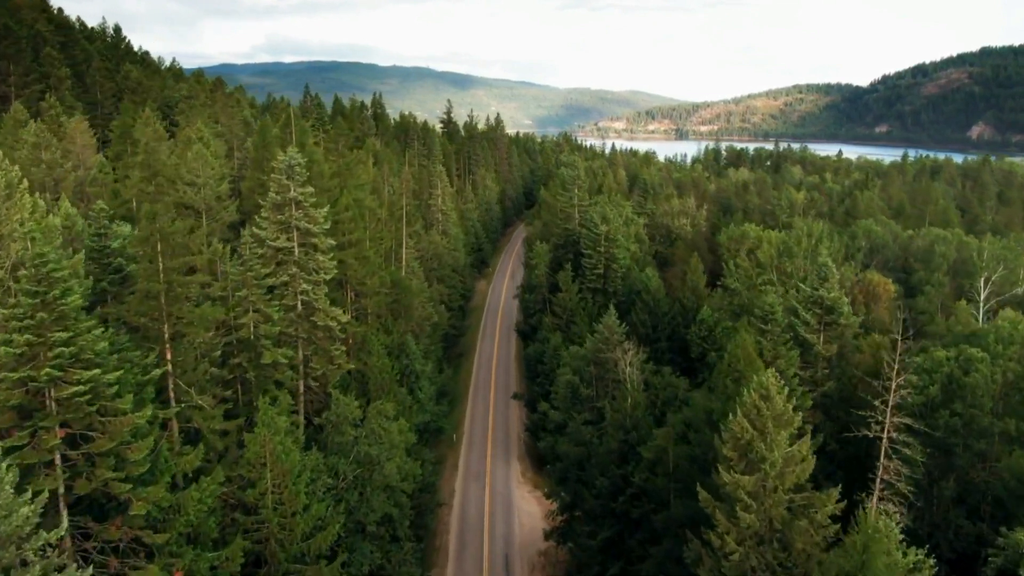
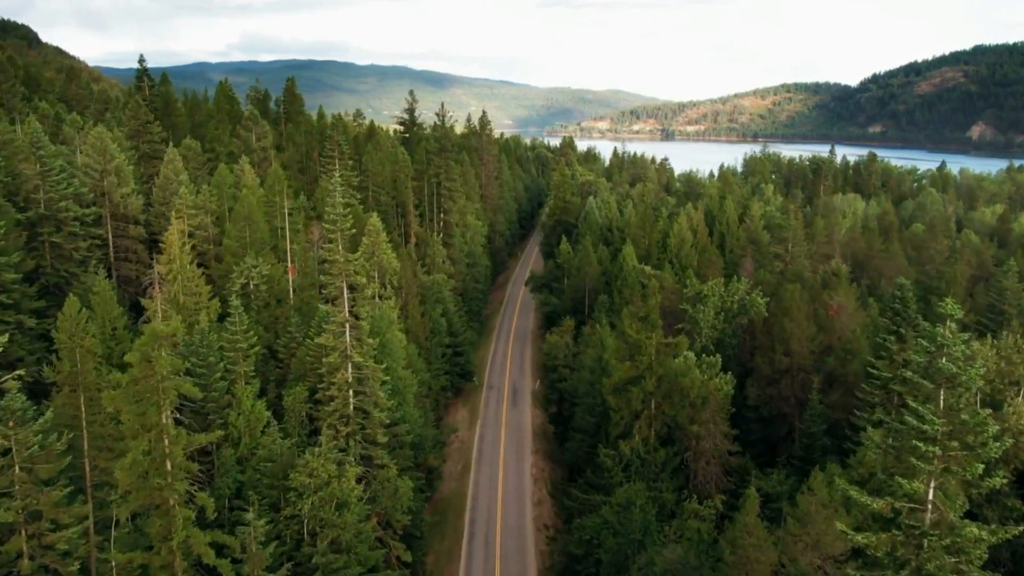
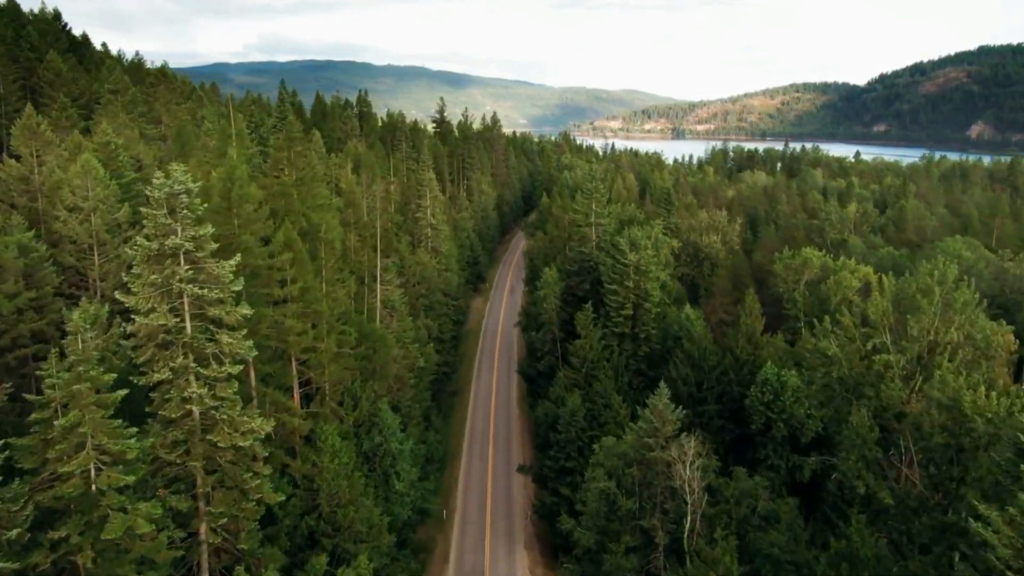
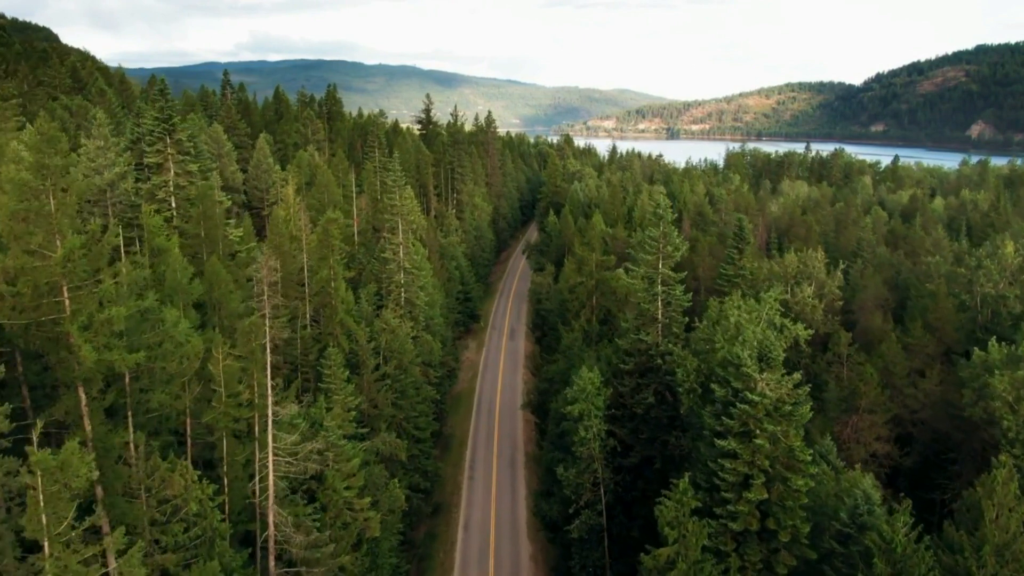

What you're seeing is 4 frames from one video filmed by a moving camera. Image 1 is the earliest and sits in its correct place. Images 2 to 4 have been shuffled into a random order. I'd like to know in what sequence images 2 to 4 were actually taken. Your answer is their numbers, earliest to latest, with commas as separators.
3, 4, 2
